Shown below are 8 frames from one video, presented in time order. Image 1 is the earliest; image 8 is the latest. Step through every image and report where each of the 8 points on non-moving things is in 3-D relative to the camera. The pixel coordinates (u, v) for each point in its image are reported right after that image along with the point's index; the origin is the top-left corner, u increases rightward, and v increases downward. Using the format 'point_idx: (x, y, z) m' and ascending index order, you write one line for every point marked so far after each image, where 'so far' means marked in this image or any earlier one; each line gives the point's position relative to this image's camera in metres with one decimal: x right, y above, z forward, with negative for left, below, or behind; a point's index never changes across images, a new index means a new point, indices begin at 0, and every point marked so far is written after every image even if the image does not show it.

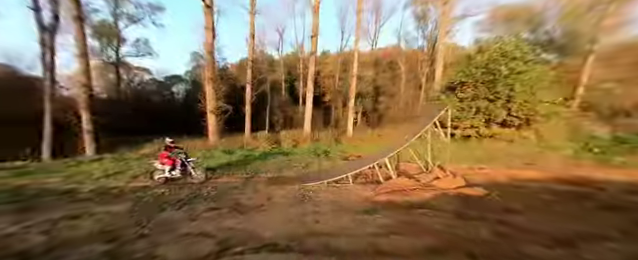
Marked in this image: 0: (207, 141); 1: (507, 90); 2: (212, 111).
0: (-5.0, -0.4, +10.7) m
1: (+6.1, +1.4, +6.9) m
2: (-4.7, +0.9, +10.5) m
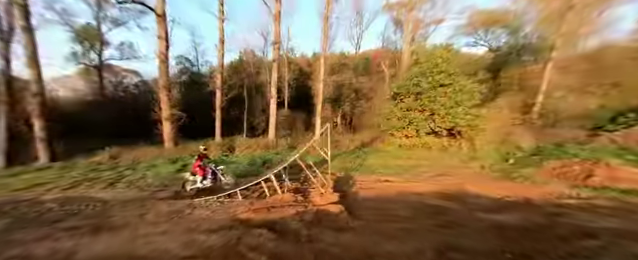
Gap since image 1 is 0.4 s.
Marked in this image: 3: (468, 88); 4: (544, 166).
0: (-7.2, -0.8, +10.8) m
1: (+4.0, +1.1, +7.1) m
2: (-6.9, +0.5, +10.6) m
3: (+4.6, +1.5, +7.4) m
4: (+5.5, -0.9, +5.7) m
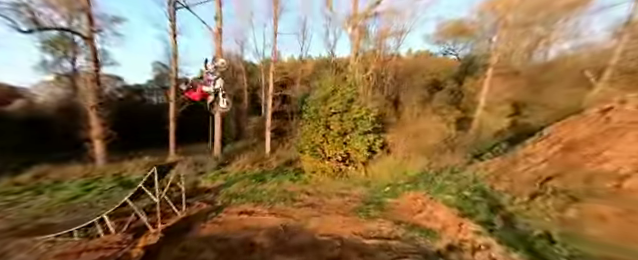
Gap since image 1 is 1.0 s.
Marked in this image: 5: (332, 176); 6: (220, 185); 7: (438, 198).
0: (-10.5, -1.6, +11.0) m
1: (+0.6, +0.2, +7.4) m
2: (-10.2, -0.3, +10.8) m
3: (+1.3, +0.6, +7.7) m
4: (+2.2, -1.7, +6.0) m
5: (+0.4, -1.5, +7.8) m
6: (-3.6, -1.9, +8.2) m
7: (+2.7, -1.5, +5.3) m
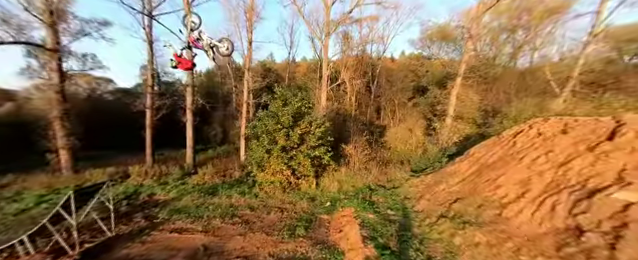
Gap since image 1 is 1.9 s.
0: (-12.3, -2.1, +11.1) m
1: (-1.1, -0.2, +7.6) m
2: (-12.0, -0.8, +10.9) m
3: (-0.5, +0.2, +7.9) m
4: (+0.5, -2.2, +6.1) m
5: (-1.3, -2.0, +7.9) m
6: (-5.3, -2.4, +8.3) m
7: (+1.0, -2.0, +5.4) m
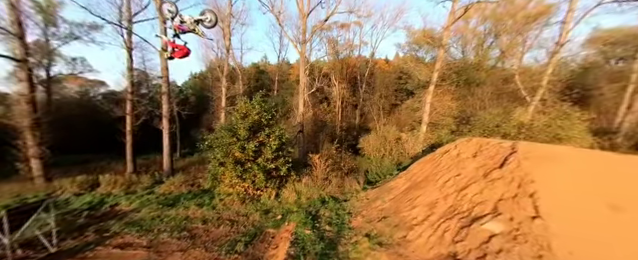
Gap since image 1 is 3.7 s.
0: (-13.8, -2.6, +11.2) m
1: (-2.6, -0.7, +7.7) m
2: (-13.5, -1.2, +11.0) m
3: (-1.9, -0.3, +8.0) m
4: (-1.0, -2.6, +6.3) m
5: (-2.8, -2.4, +8.1) m
6: (-6.8, -2.8, +8.5) m
7: (-0.5, -2.4, +5.6) m
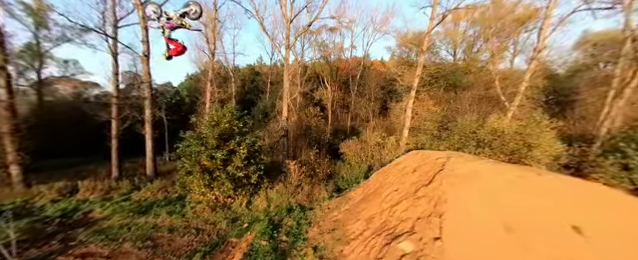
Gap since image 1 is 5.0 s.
0: (-14.8, -2.8, +11.2) m
1: (-3.6, -1.0, +7.8) m
2: (-14.5, -1.5, +11.1) m
3: (-3.0, -0.6, +8.1) m
4: (-2.0, -2.9, +6.4) m
5: (-3.9, -2.7, +8.1) m
6: (-7.8, -3.1, +8.5) m
7: (-1.5, -2.7, +5.6) m
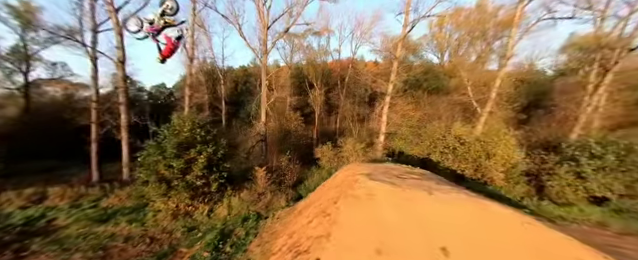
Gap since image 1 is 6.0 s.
0: (-16.3, -3.2, +11.2) m
1: (-5.1, -1.3, +7.9) m
2: (-16.0, -1.9, +11.1) m
3: (-4.4, -0.9, +8.1) m
4: (-3.5, -3.2, +6.4) m
5: (-5.3, -3.0, +8.2) m
6: (-9.3, -3.4, +8.6) m
7: (-3.0, -3.0, +5.7) m
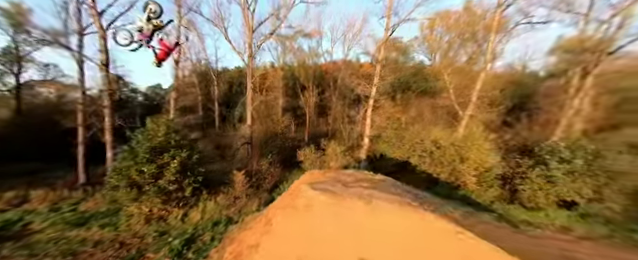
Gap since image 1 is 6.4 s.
0: (-17.3, -3.3, +11.2) m
1: (-6.0, -1.4, +7.9) m
2: (-17.0, -2.0, +11.1) m
3: (-5.4, -1.0, +8.2) m
4: (-4.4, -3.4, +6.5) m
5: (-6.3, -3.2, +8.2) m
6: (-10.2, -3.6, +8.6) m
7: (-3.9, -3.2, +5.8) m
